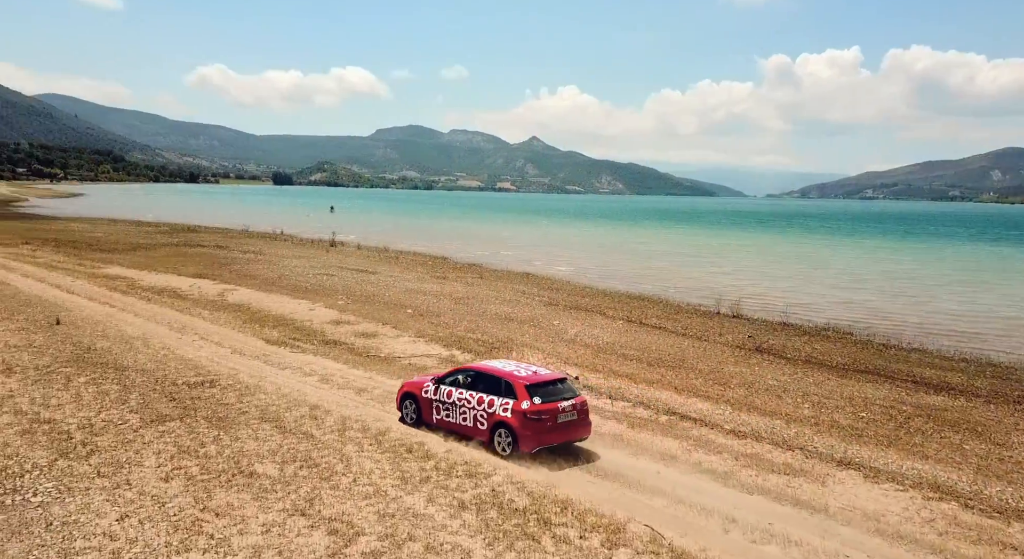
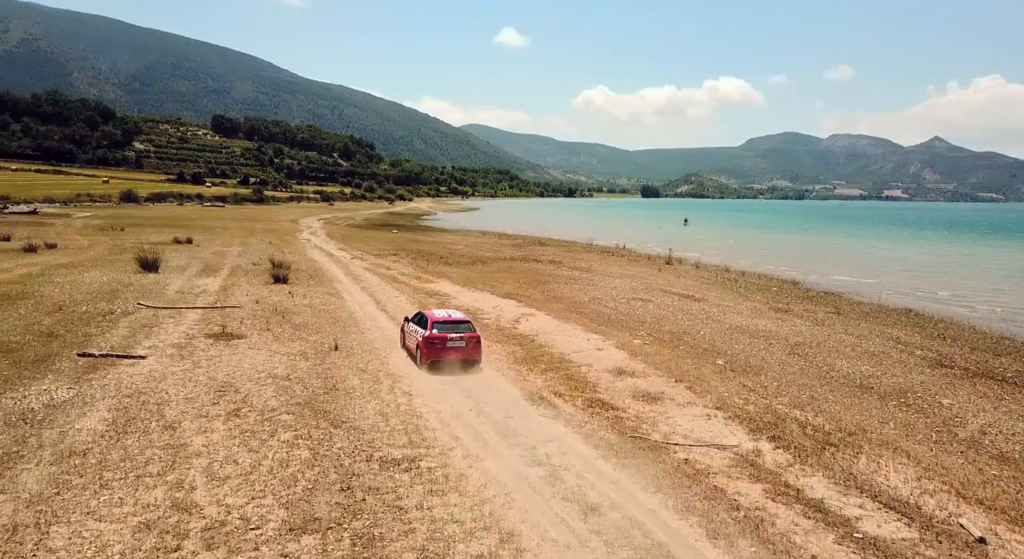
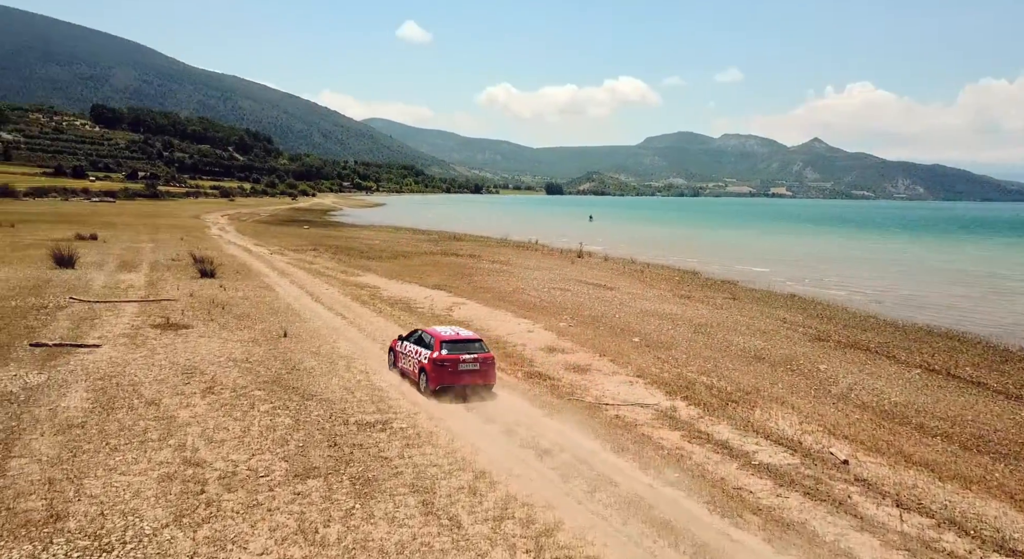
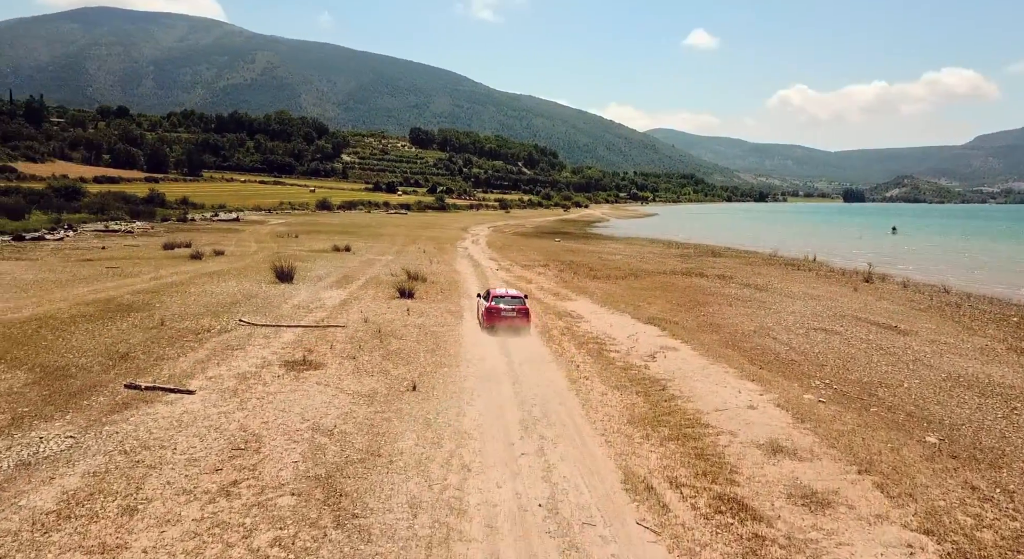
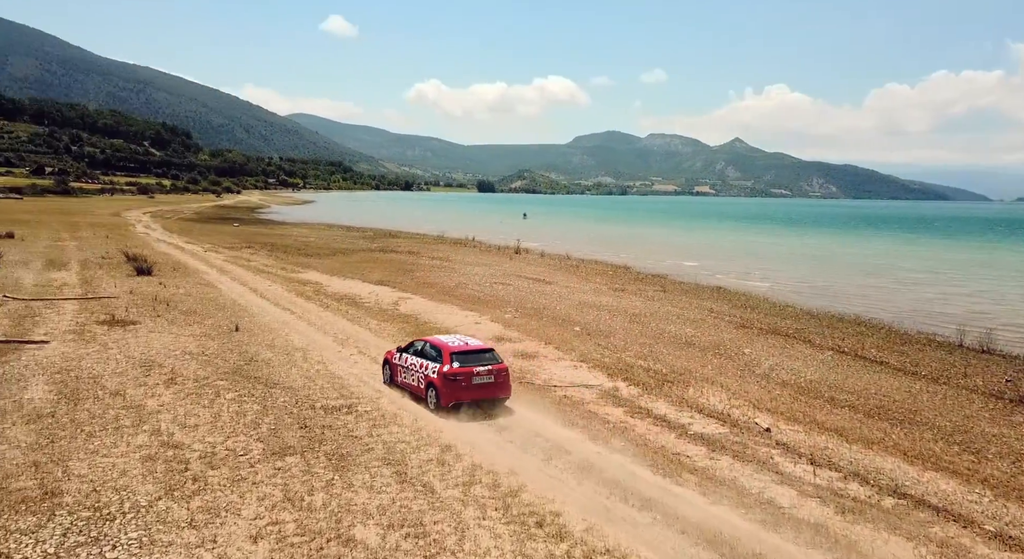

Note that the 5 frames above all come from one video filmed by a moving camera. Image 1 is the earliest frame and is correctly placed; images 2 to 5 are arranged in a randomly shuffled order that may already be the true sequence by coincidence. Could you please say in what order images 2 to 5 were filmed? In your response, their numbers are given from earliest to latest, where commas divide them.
5, 3, 2, 4
